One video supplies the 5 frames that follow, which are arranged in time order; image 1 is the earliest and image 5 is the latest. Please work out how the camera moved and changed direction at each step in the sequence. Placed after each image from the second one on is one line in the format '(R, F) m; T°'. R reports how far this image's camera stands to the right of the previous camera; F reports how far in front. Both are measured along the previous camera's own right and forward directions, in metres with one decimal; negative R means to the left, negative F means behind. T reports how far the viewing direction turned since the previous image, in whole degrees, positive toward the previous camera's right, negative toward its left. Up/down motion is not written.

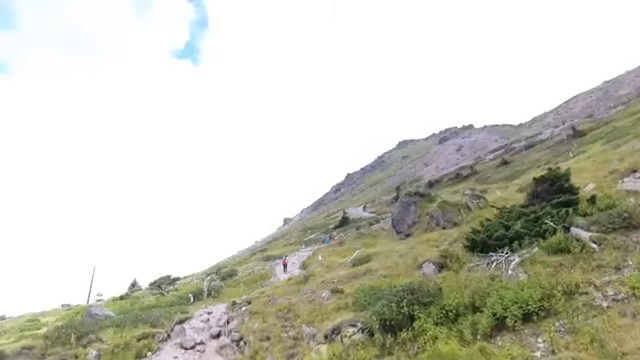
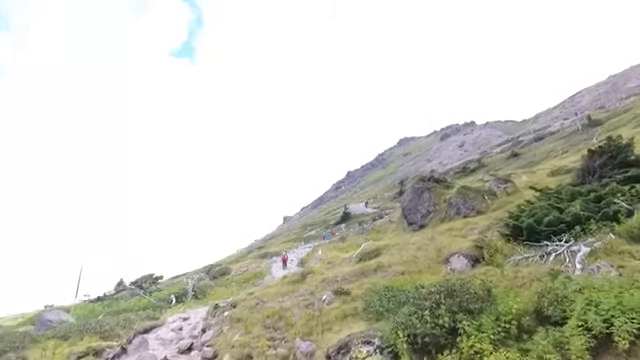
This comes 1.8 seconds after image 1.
(0.0, +8.8) m; 0°
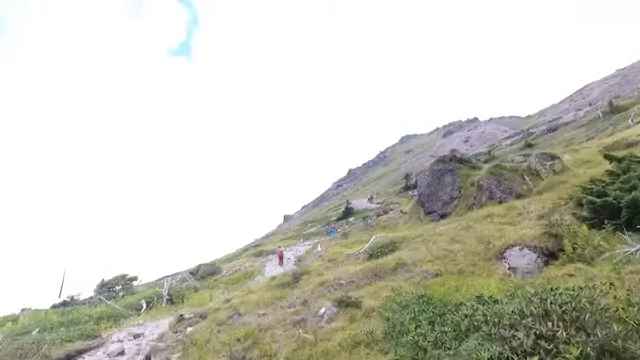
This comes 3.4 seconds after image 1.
(+0.2, +10.5) m; 0°
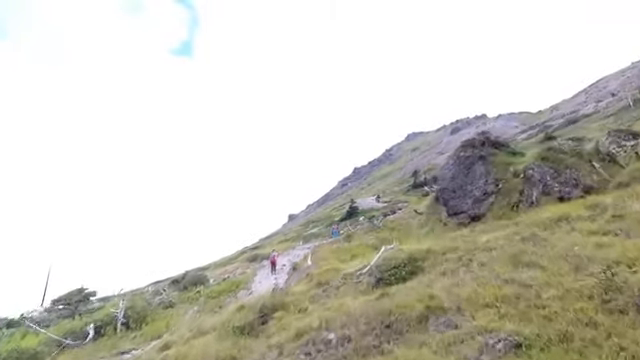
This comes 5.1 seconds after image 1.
(+1.0, +11.5) m; -1°
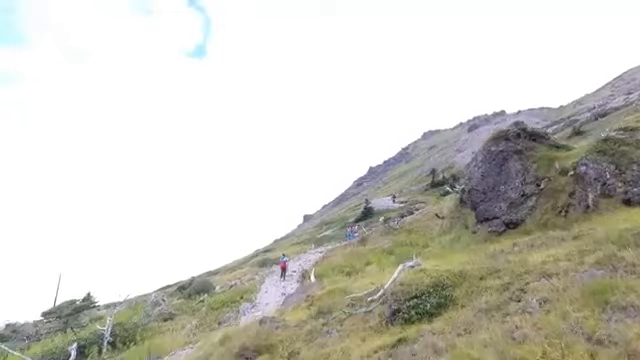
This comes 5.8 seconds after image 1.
(+0.6, +5.5) m; -2°
